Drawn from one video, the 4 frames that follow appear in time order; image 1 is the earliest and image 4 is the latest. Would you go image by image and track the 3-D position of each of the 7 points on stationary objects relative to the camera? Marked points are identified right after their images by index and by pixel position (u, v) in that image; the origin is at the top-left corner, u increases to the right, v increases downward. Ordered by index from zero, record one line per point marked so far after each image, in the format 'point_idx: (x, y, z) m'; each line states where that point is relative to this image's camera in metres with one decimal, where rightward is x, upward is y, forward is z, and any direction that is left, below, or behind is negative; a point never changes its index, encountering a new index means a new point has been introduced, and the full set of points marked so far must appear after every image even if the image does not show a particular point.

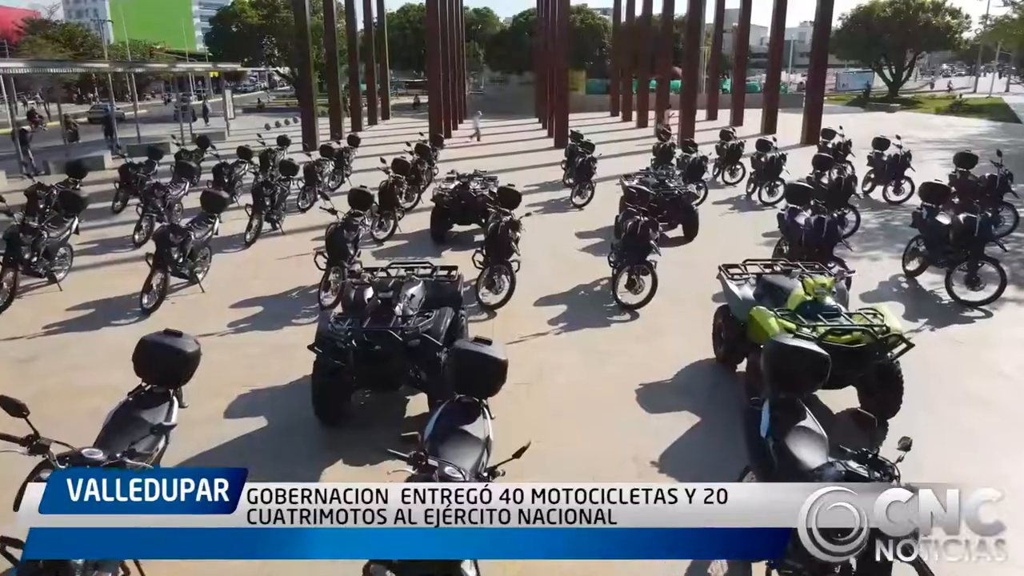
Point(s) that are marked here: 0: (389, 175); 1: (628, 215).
0: (-1.9, +1.8, +11.2) m
1: (+1.3, +0.8, +7.9) m
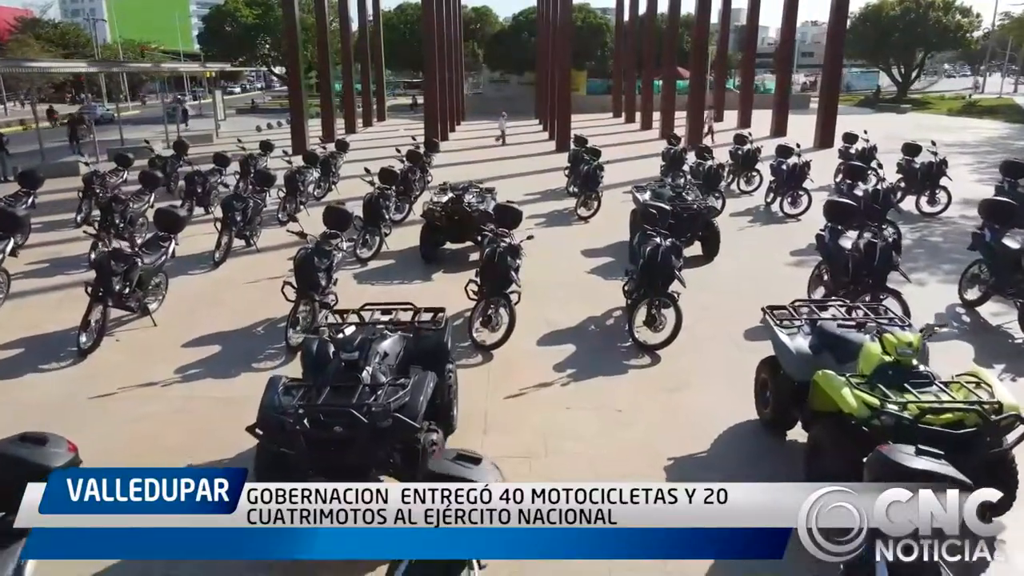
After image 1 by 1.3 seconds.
0: (-1.9, +1.5, +10.1) m
1: (+1.3, +0.5, +6.9) m
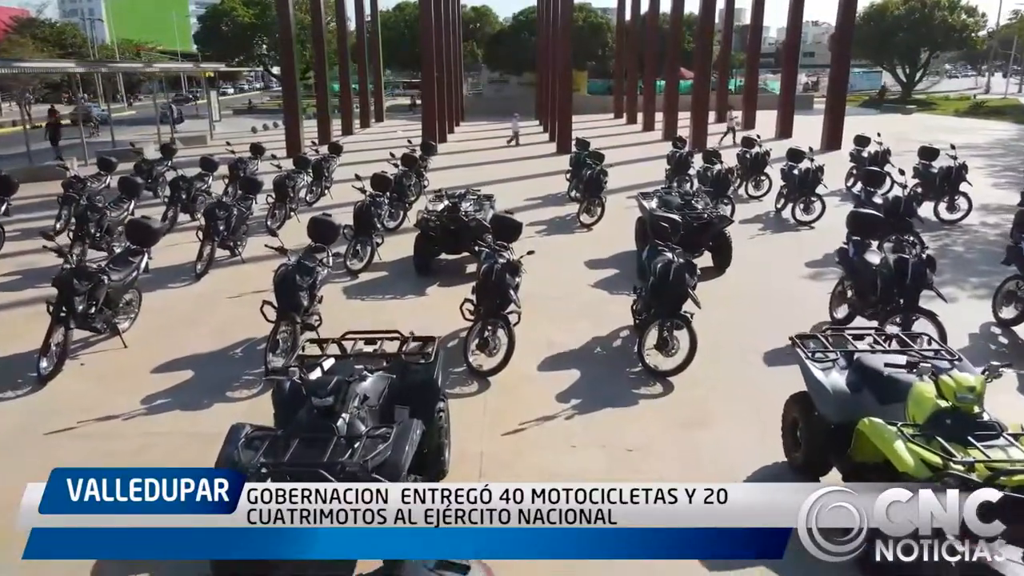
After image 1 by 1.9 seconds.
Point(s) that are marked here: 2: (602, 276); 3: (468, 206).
0: (-1.9, +1.3, +9.6) m
1: (+1.3, +0.3, +6.3) m
2: (+1.1, +0.1, +8.4) m
3: (-0.5, +1.0, +8.7) m
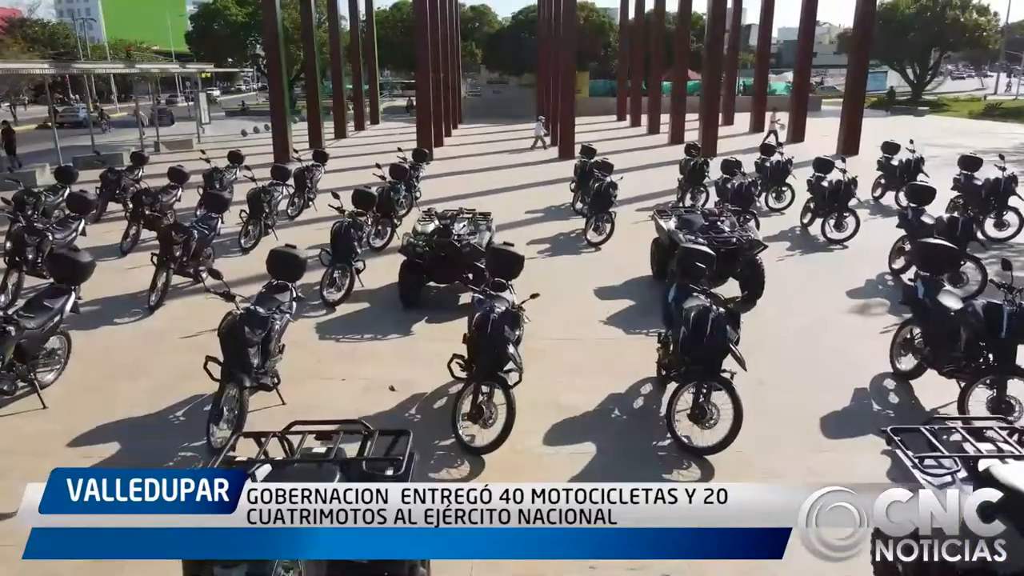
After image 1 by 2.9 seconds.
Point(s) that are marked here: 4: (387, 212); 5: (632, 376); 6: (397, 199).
0: (-1.9, +0.9, +8.5) m
1: (+1.3, 0.0, +5.2) m
2: (+1.1, -0.2, +7.3) m
3: (-0.5, +0.6, +7.6) m
4: (-1.7, +1.0, +9.6) m
5: (+1.0, -0.7, +5.9) m
6: (-1.5, +1.2, +9.6) m
